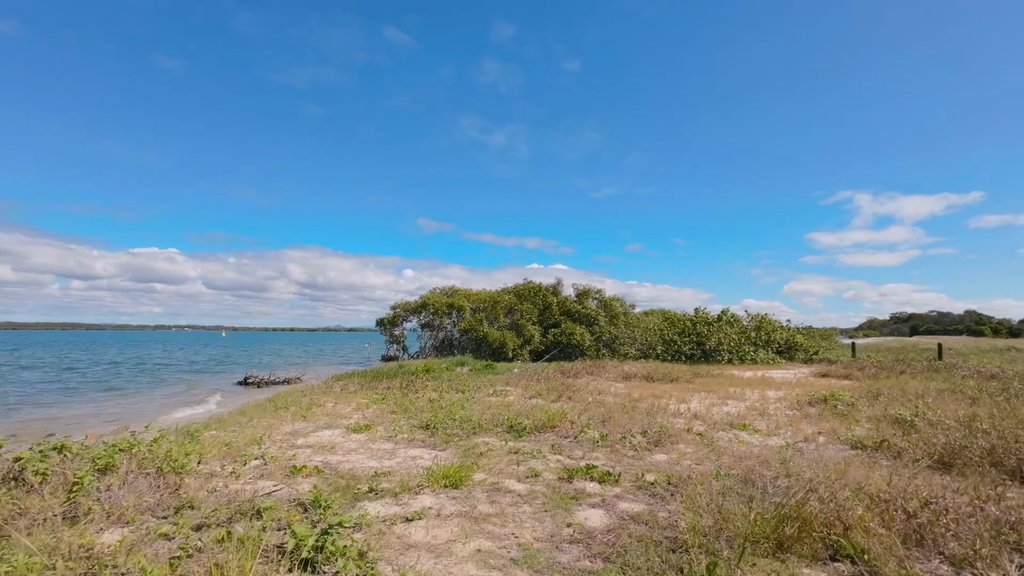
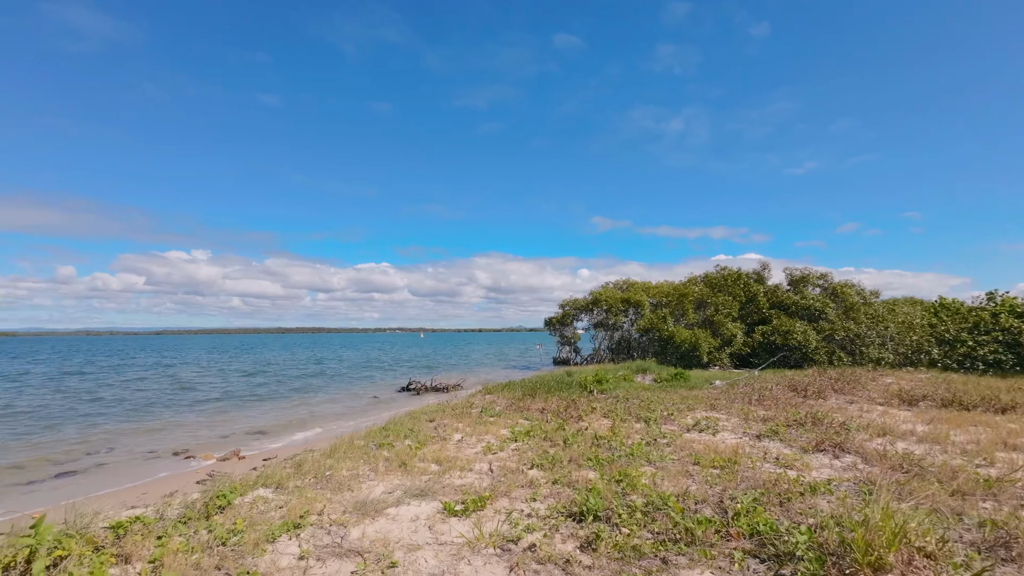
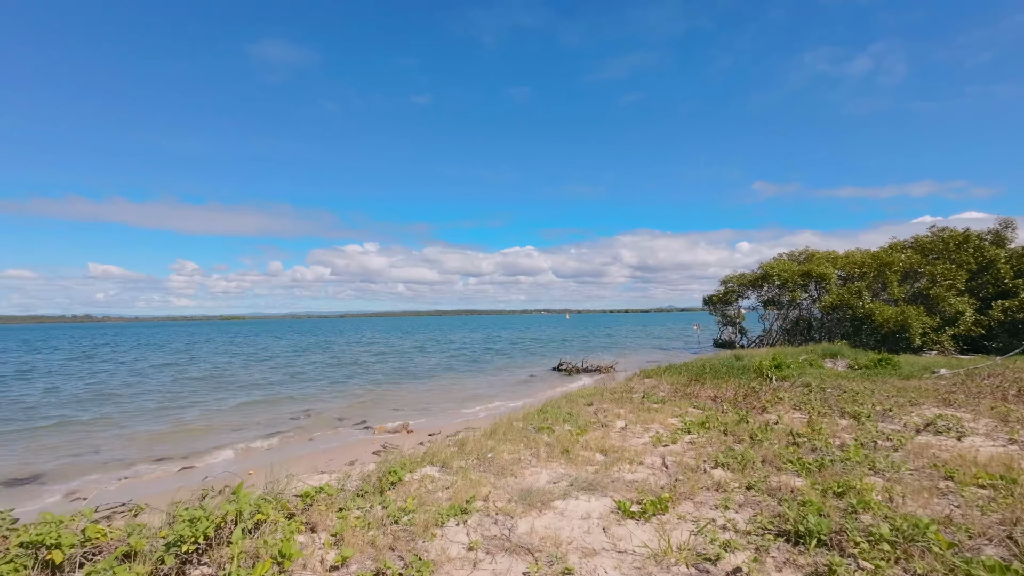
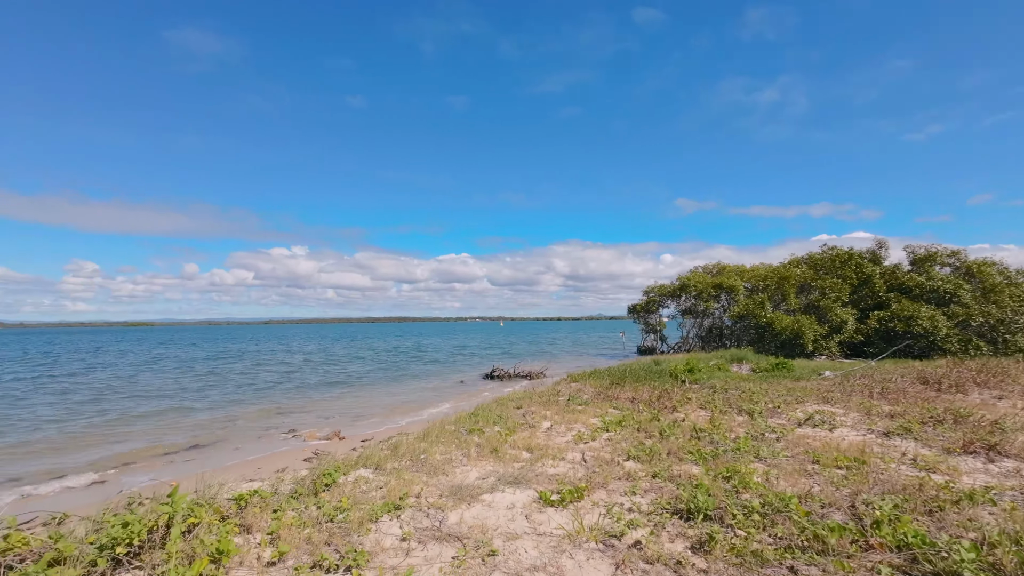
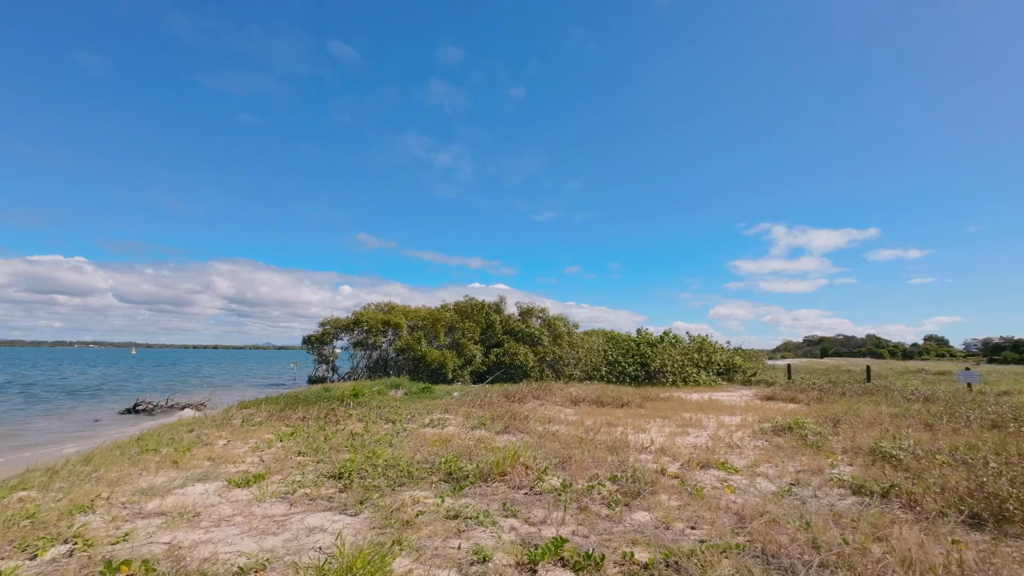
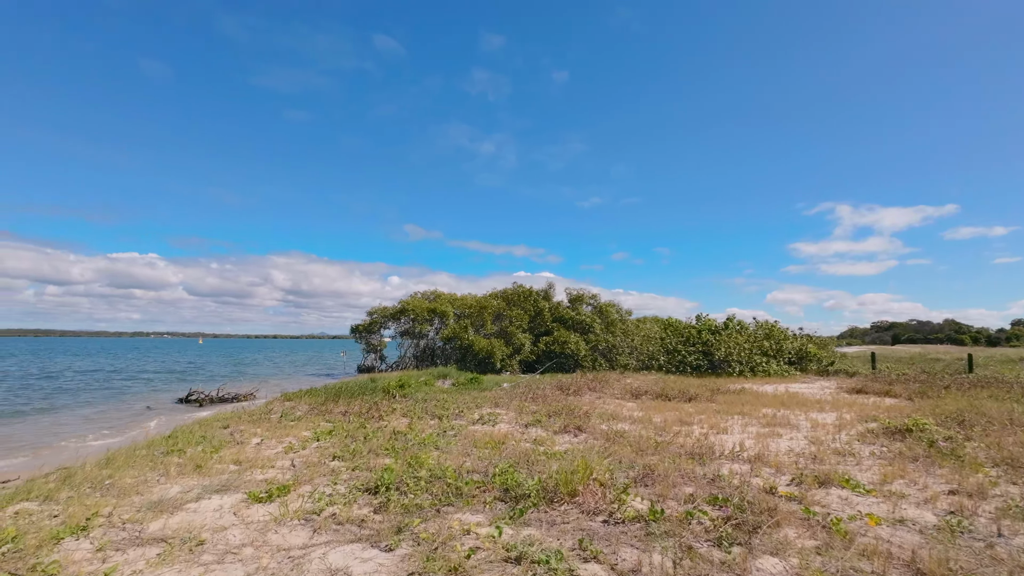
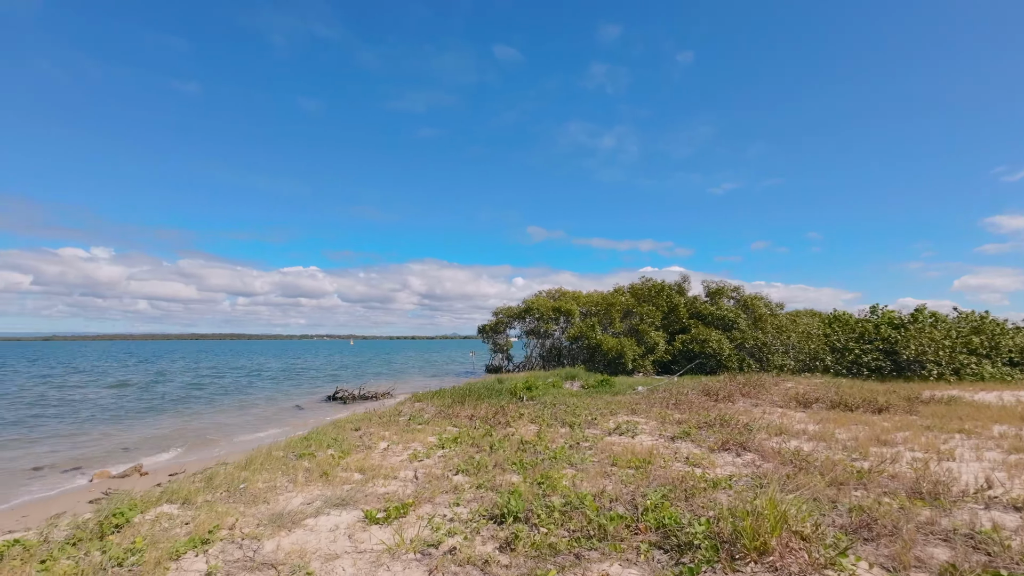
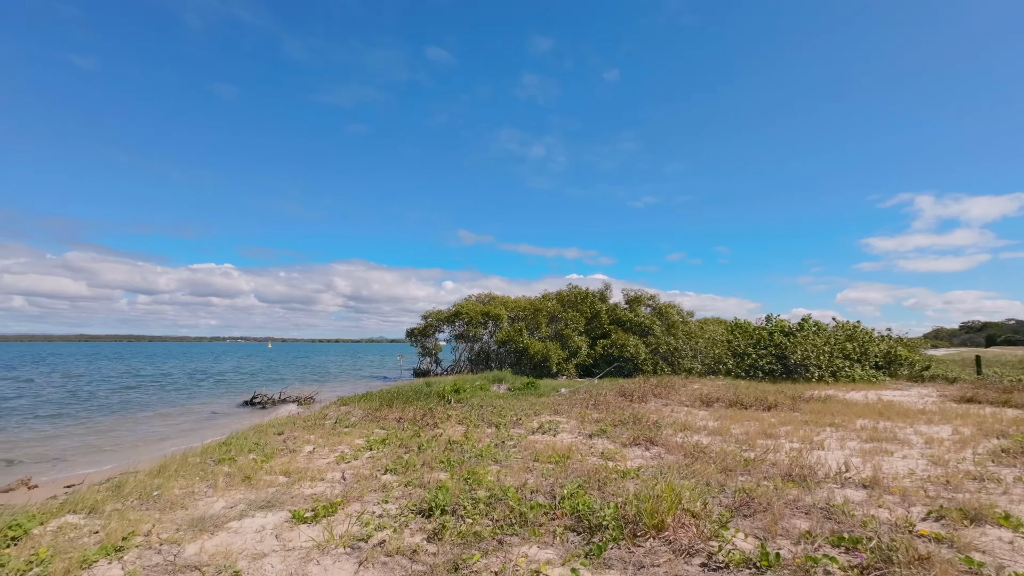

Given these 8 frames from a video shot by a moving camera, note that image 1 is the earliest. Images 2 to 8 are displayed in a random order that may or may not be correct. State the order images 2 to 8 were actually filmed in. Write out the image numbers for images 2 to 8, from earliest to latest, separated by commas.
5, 6, 8, 7, 2, 4, 3
